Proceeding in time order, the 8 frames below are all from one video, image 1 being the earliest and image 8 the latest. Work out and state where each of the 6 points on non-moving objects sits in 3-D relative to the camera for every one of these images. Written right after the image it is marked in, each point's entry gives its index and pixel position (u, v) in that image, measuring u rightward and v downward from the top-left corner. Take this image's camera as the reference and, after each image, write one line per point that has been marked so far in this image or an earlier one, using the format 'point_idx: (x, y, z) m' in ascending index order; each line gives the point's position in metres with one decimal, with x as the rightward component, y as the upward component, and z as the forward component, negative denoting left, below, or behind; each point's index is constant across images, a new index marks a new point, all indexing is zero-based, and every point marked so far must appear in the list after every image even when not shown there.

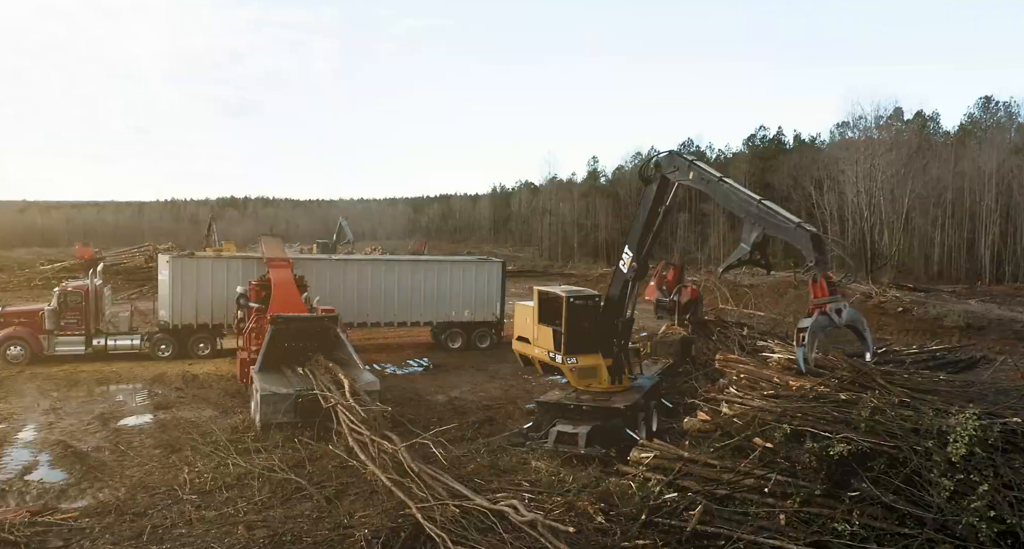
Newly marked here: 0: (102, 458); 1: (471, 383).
0: (-5.3, -2.4, +8.6) m
1: (-1.0, -2.4, +14.9) m
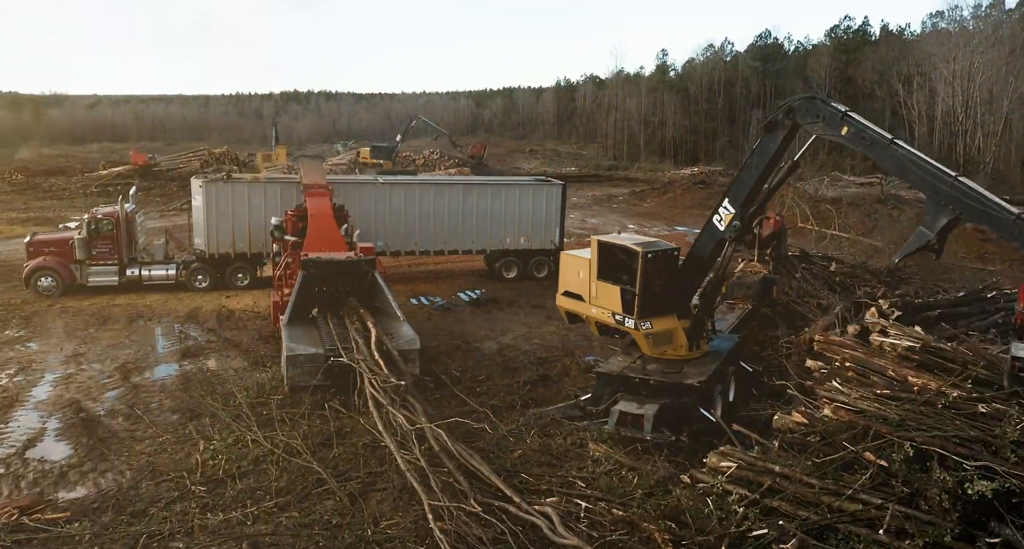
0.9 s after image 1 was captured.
0: (-4.7, -1.8, +7.8) m
1: (+0.1, -1.0, +13.7) m
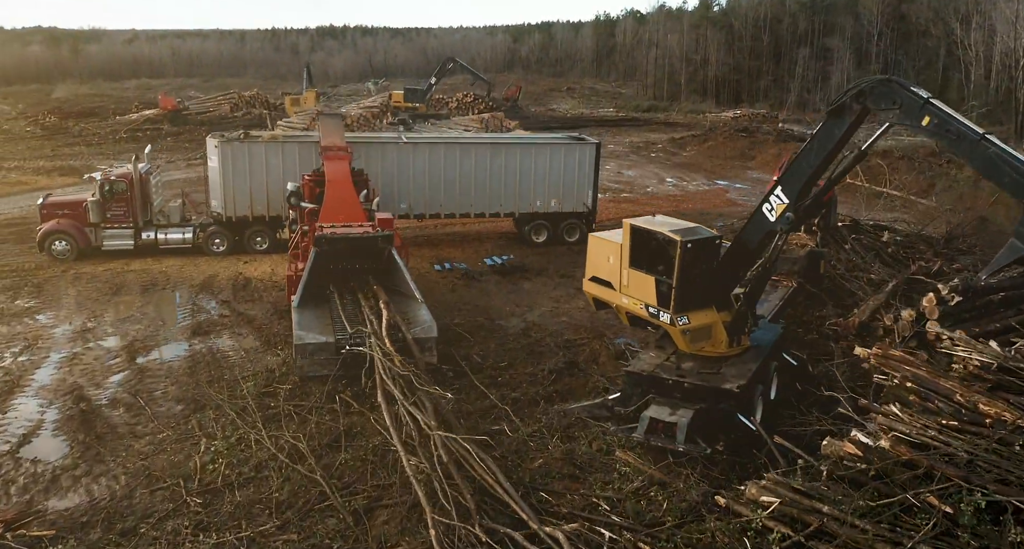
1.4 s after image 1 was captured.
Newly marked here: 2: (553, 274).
0: (-4.4, -1.6, +7.5) m
1: (+0.7, -0.4, +13.0) m
2: (+0.9, +0.1, +14.7) m
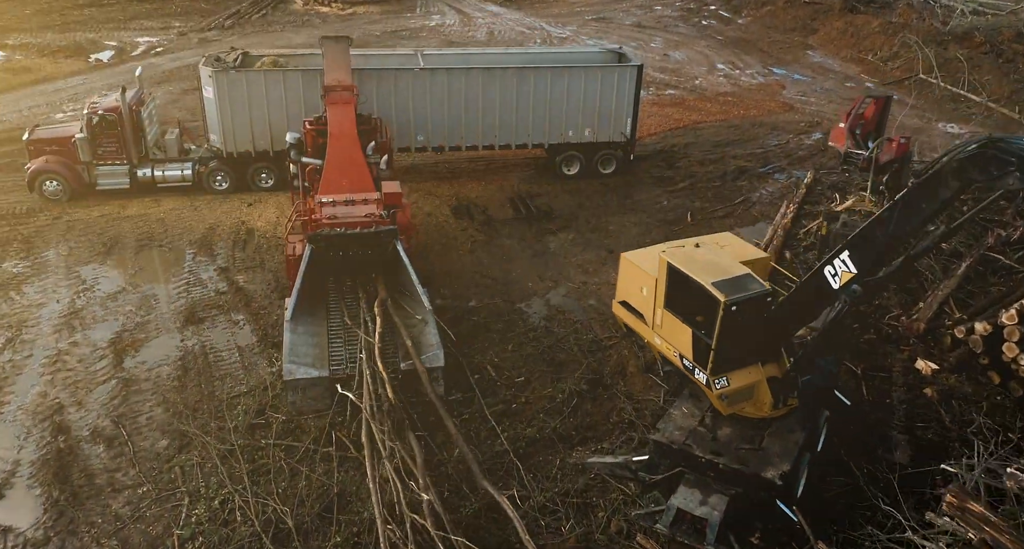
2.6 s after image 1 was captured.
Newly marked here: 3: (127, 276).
0: (-4.3, -2.0, +6.9) m
1: (+1.1, +0.1, +11.8) m
2: (+1.4, +1.0, +13.4) m
3: (-6.1, -0.1, +10.7) m
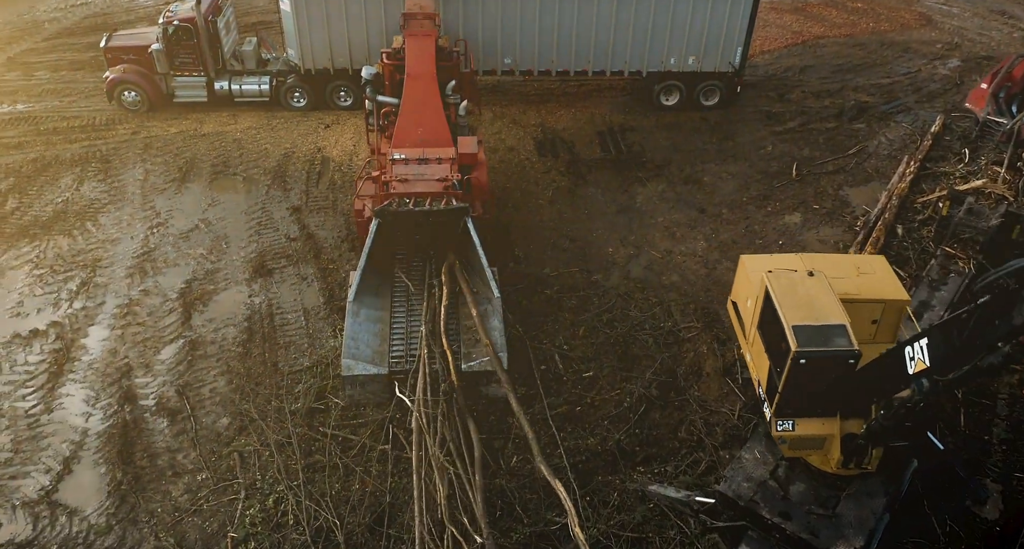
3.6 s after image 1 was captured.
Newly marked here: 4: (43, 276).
0: (-3.7, -1.7, +7.1) m
1: (+2.4, +0.6, +10.9) m
2: (+2.9, +1.8, +12.2) m
3: (-4.9, +1.0, +10.5) m
4: (-6.6, -0.1, +9.4) m
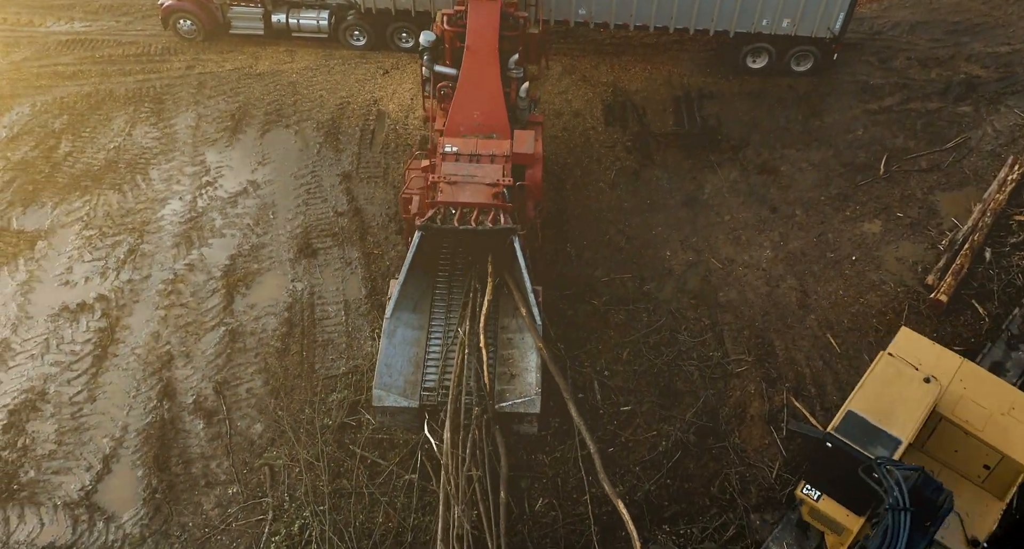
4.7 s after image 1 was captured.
0: (-3.4, -1.8, +7.2) m
1: (+3.2, +0.5, +10.1) m
2: (+4.0, +1.8, +11.2) m
3: (-4.0, +1.6, +10.2) m
4: (-5.9, +0.5, +9.5) m
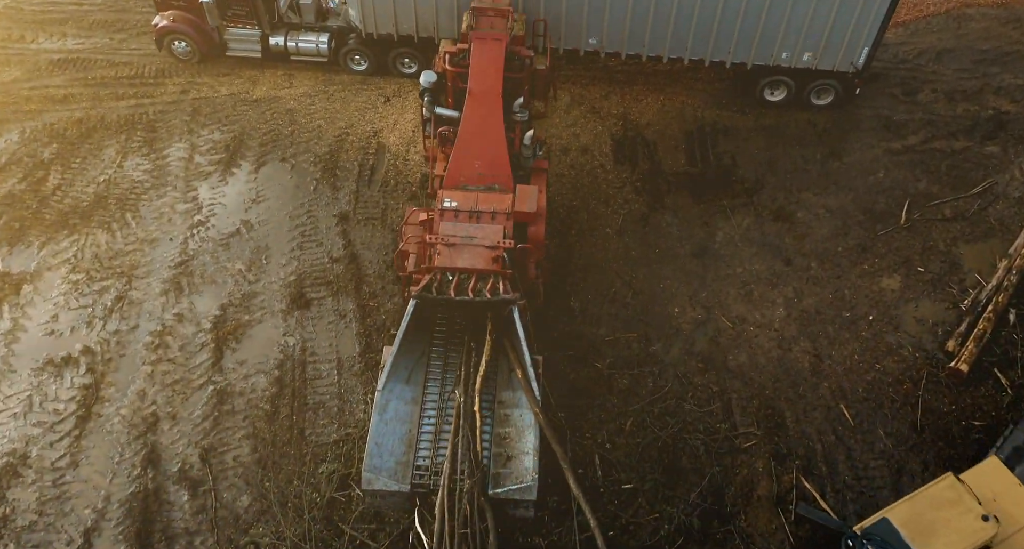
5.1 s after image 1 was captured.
0: (-3.5, -2.5, +7.0) m
1: (+3.2, -0.2, +9.7) m
2: (+4.0, +1.0, +10.7) m
3: (-3.9, +0.9, +9.9) m
4: (-5.9, -0.1, +9.1) m
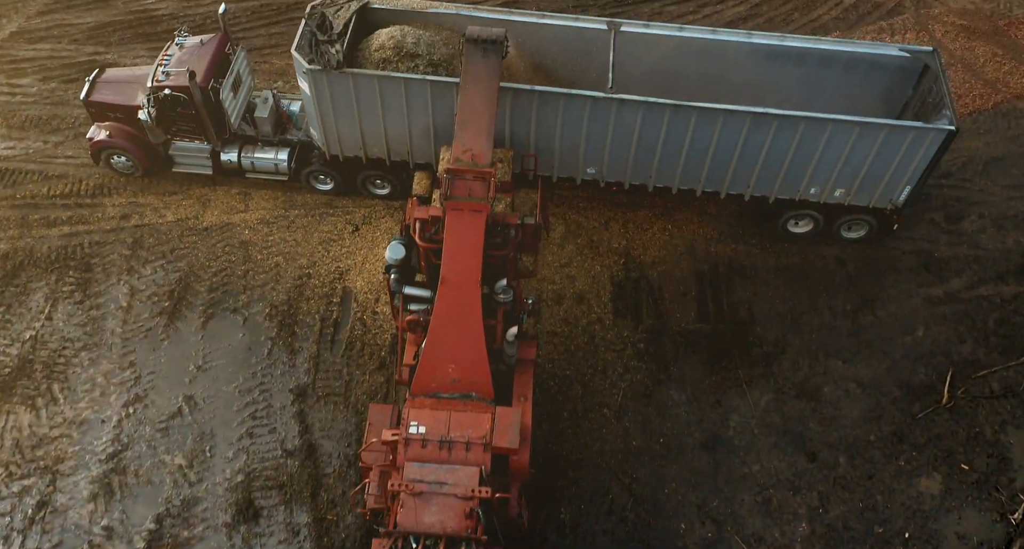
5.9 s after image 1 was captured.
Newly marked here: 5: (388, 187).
0: (-3.7, -5.0, +5.9) m
1: (+3.0, -2.6, +8.5) m
2: (+3.8, -1.3, +9.4) m
3: (-4.1, -1.4, +8.6) m
4: (-6.1, -2.5, +8.0) m
5: (-1.8, +1.3, +10.0) m
